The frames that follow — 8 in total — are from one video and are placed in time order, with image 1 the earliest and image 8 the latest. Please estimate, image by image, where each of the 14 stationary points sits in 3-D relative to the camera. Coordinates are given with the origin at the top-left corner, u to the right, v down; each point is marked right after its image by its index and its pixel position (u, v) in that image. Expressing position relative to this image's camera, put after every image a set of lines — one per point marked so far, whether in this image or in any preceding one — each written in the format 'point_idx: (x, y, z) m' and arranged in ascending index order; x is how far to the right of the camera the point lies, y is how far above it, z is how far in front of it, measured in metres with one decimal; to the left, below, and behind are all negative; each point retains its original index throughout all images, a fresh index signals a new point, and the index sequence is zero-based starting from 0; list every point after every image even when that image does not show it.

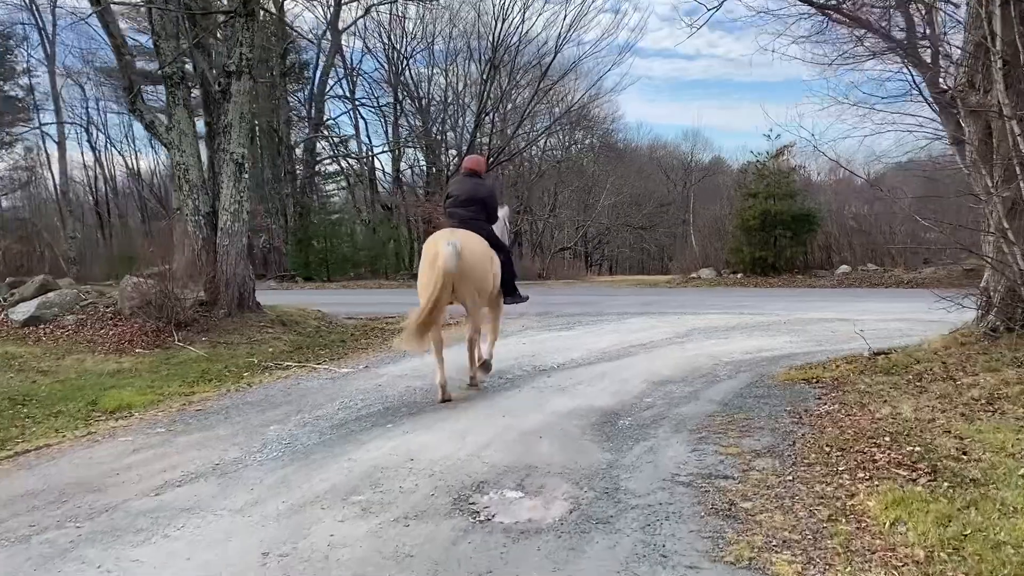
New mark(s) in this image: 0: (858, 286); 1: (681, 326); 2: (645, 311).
0: (+6.4, 0.0, +16.5) m
1: (+2.0, -0.4, +10.6) m
2: (+1.9, -0.3, +12.6) m
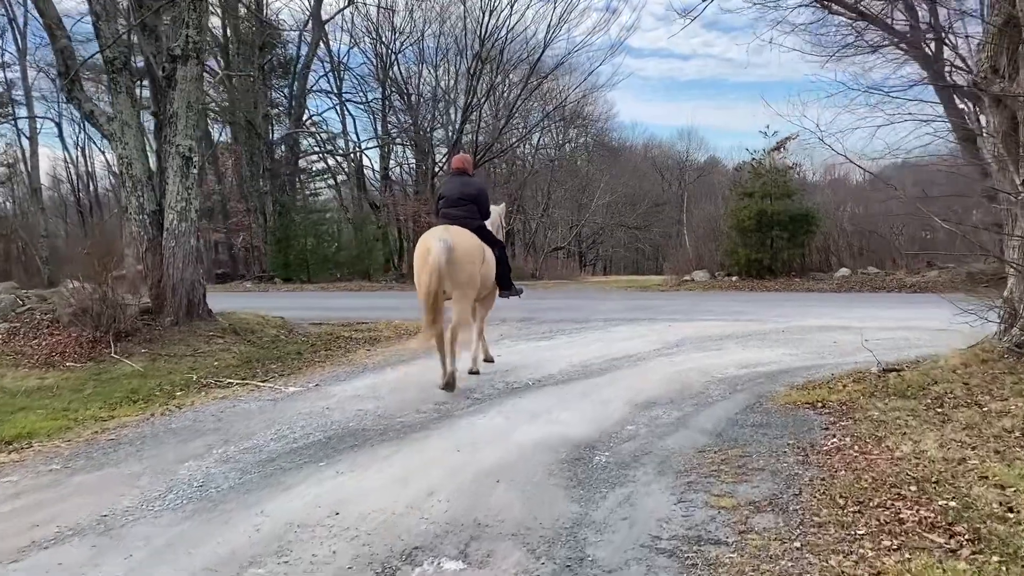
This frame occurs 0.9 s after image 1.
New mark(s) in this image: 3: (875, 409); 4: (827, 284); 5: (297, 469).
0: (+6.1, -0.1, +15.7) m
1: (+1.8, -0.5, +9.8) m
2: (+1.7, -0.4, +11.8) m
3: (+2.2, -0.7, +5.3) m
4: (+6.0, +0.1, +16.8) m
5: (-1.1, -0.9, +4.4) m
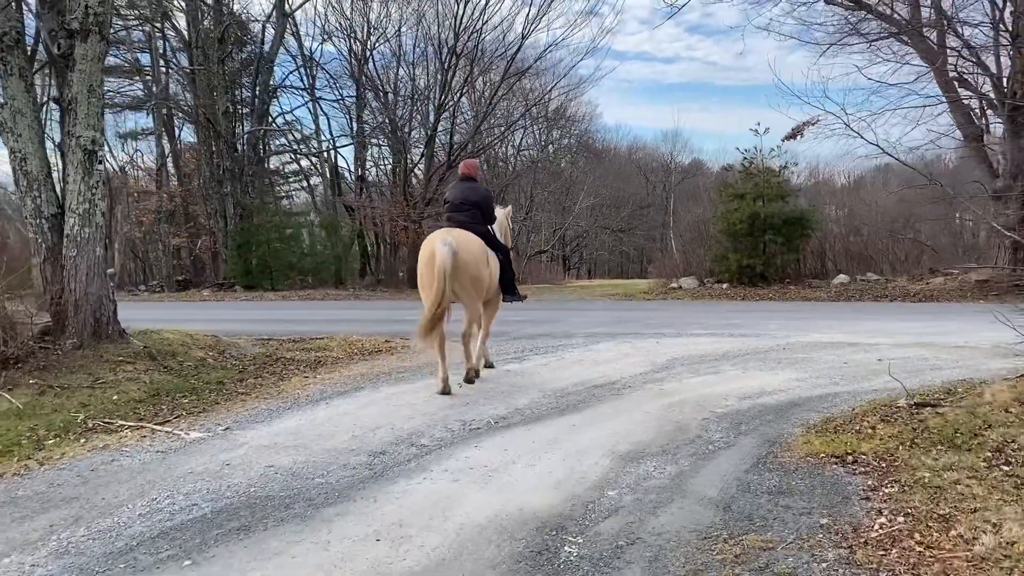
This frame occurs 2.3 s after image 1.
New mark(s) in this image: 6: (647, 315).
0: (+5.7, -0.2, +14.7) m
1: (+1.4, -0.6, +8.7) m
2: (+1.3, -0.5, +10.6) m
3: (+1.9, -0.8, +4.2) m
4: (+5.5, -0.1, +15.7) m
5: (-1.3, -1.0, +3.2) m
6: (+1.9, -0.4, +12.7) m
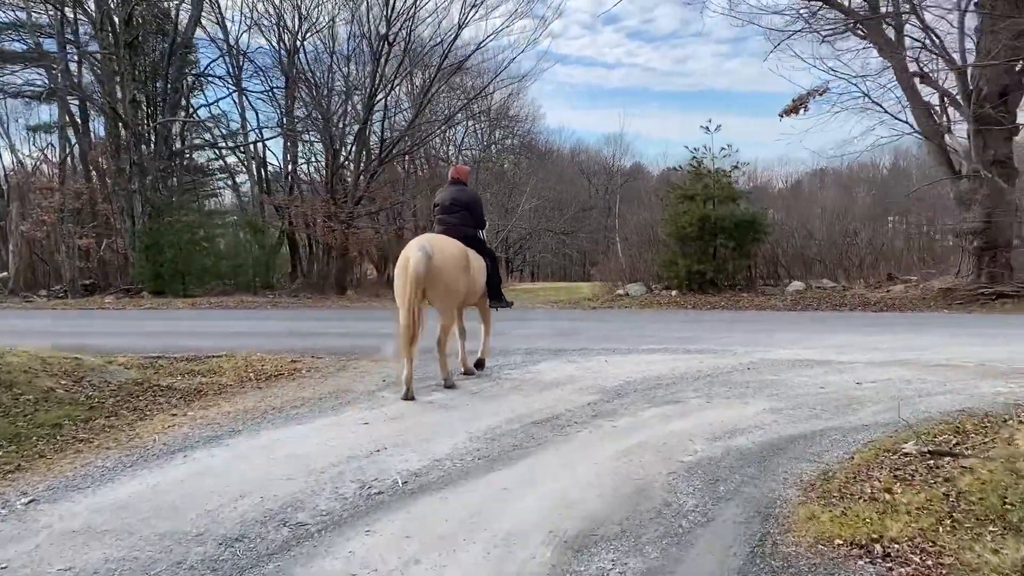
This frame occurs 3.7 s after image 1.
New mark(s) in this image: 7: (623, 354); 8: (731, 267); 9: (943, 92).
0: (+4.7, -0.3, +13.7) m
1: (+0.8, -0.7, +7.4) m
2: (+0.6, -0.6, +9.4) m
3: (+1.6, -0.9, +3.0) m
4: (+4.4, -0.2, +14.8) m
5: (-1.6, -1.1, +1.8) m
6: (+1.1, -0.5, +11.5) m
7: (+1.1, -0.7, +8.9) m
8: (+4.0, +0.4, +16.4) m
9: (+6.8, +3.1, +14.0) m
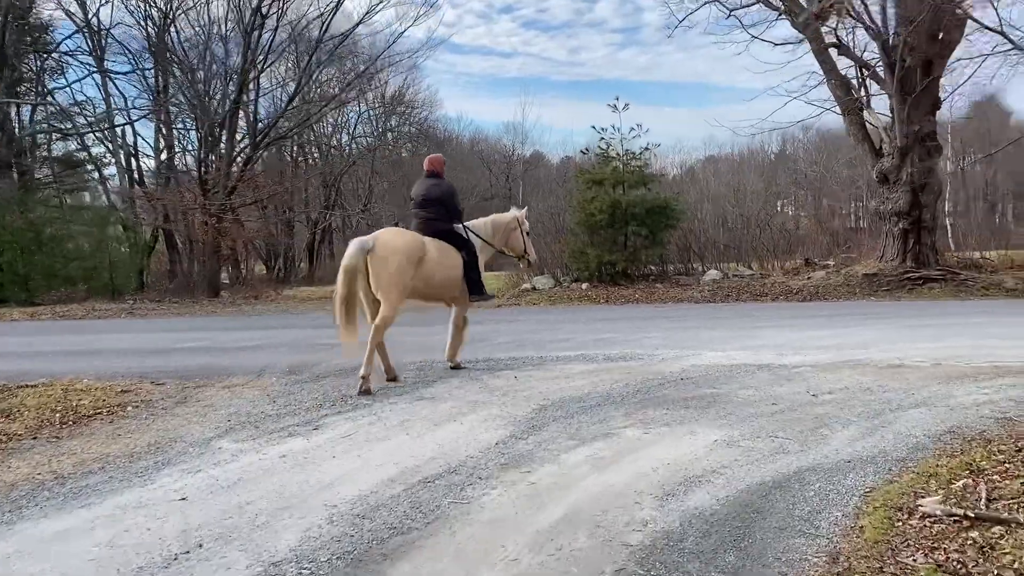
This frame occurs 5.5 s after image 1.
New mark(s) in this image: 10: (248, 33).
0: (+3.2, -0.2, +12.6) m
1: (+0.1, -0.8, +6.0) m
2: (-0.4, -0.6, +7.9) m
3: (+1.3, -1.0, +1.7) m
4: (+2.8, 0.0, +13.7) m
5: (-1.7, -1.2, +0.2) m
6: (-0.2, -0.5, +10.0) m
7: (+0.2, -0.6, +7.5) m
8: (+2.2, +0.6, +15.2) m
9: (+5.2, +3.3, +13.1) m
10: (-5.8, +5.6, +19.6) m
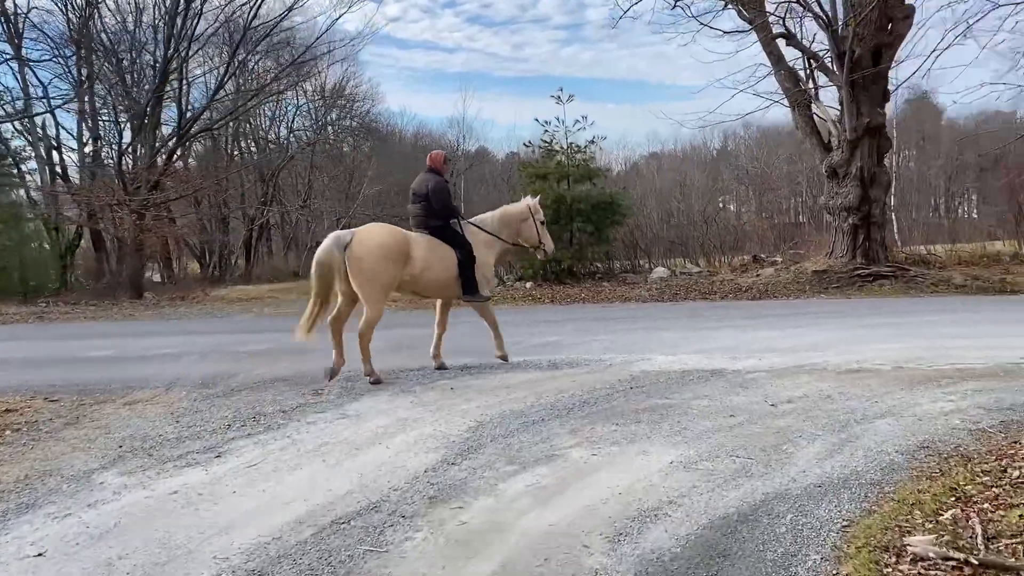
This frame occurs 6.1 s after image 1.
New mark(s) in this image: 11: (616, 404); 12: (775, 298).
0: (+2.4, -0.1, +12.2) m
1: (-0.3, -0.8, +5.4) m
2: (-0.9, -0.7, +7.3) m
3: (+1.2, -1.0, +1.2) m
4: (+2.0, 0.0, +13.2) m
5: (-1.7, -1.3, -0.5) m
6: (-0.8, -0.5, +9.4) m
7: (-0.3, -0.7, +6.9) m
8: (+1.3, +0.6, +14.8) m
9: (+4.3, +3.3, +12.8) m
10: (-7.0, +5.6, +18.7) m
11: (+0.7, -0.8, +5.8) m
12: (+3.5, -0.1, +11.8) m
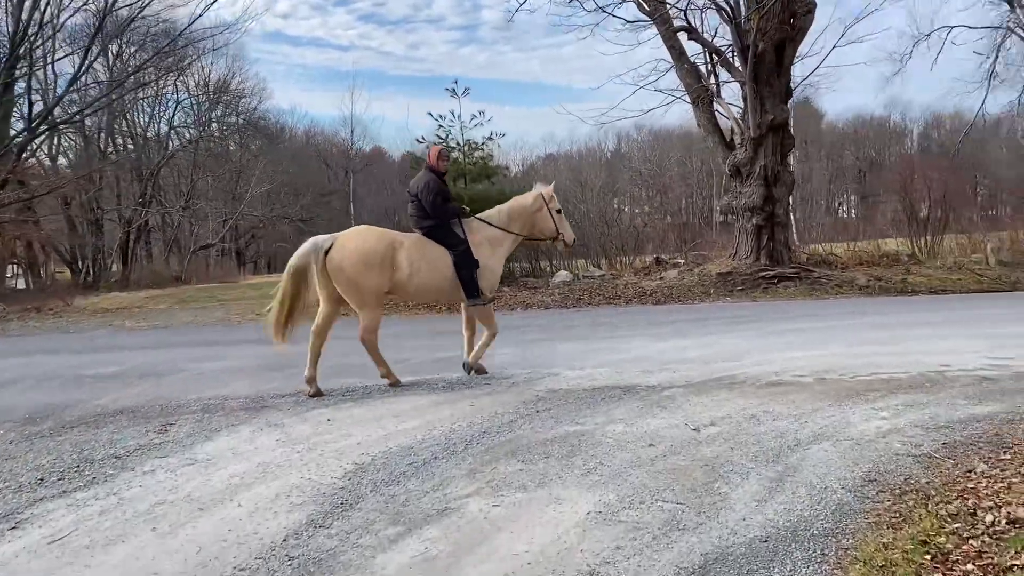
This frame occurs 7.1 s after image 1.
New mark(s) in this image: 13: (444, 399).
0: (+1.0, -0.2, +11.6) m
1: (-0.9, -0.9, +4.5) m
2: (-1.7, -0.7, +6.3) m
3: (+1.1, -1.1, +0.5) m
4: (+0.5, -0.1, +12.6) m
5: (-1.6, -1.4, -1.5) m
6: (-1.8, -0.6, +8.4) m
7: (-1.0, -0.7, +6.0) m
8: (-0.4, +0.5, +14.0) m
9: (+2.8, +3.3, +12.4) m
10: (-9.1, +5.4, +16.9) m
11: (0.0, -0.8, +5.0) m
12: (+2.1, -0.2, +11.3) m
13: (-0.5, -0.8, +5.9) m
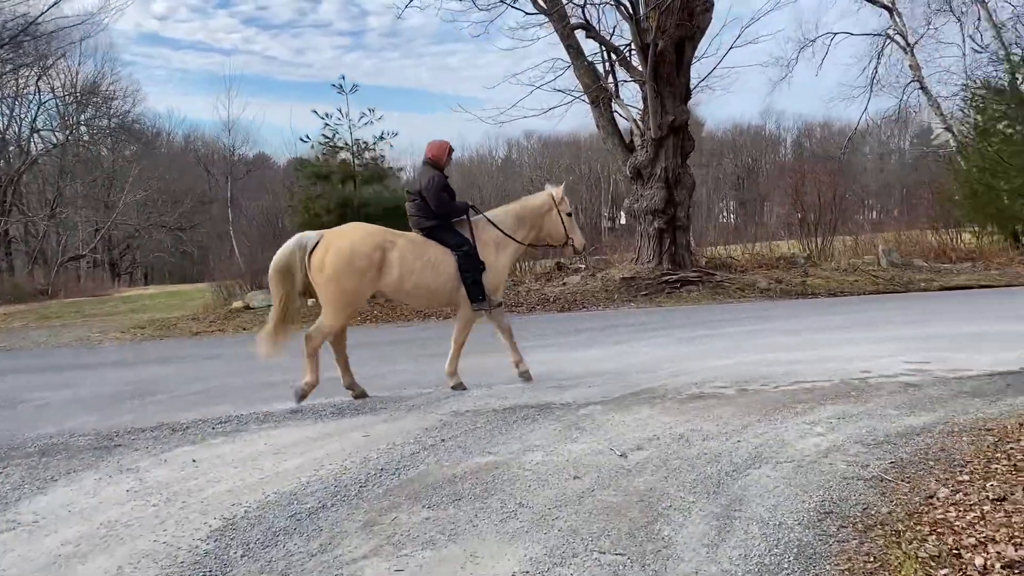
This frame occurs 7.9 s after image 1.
0: (-0.2, -0.3, +11.0) m
1: (-1.3, -0.9, +3.7) m
2: (-2.3, -0.8, +5.4) m
3: (+1.1, -1.1, -0.1) m
4: (-0.9, -0.2, +11.9) m
5: (-1.3, -1.4, -2.4) m
6: (-2.7, -0.7, +7.5) m
7: (-1.6, -0.8, +5.2) m
8: (-2.0, +0.4, +13.2) m
9: (+1.4, +3.2, +12.0) m
10: (-11.1, +5.1, +15.1) m
11: (-0.4, -0.9, +4.3) m
12: (+0.9, -0.2, +10.8) m
13: (-1.1, -0.8, +5.1) m
